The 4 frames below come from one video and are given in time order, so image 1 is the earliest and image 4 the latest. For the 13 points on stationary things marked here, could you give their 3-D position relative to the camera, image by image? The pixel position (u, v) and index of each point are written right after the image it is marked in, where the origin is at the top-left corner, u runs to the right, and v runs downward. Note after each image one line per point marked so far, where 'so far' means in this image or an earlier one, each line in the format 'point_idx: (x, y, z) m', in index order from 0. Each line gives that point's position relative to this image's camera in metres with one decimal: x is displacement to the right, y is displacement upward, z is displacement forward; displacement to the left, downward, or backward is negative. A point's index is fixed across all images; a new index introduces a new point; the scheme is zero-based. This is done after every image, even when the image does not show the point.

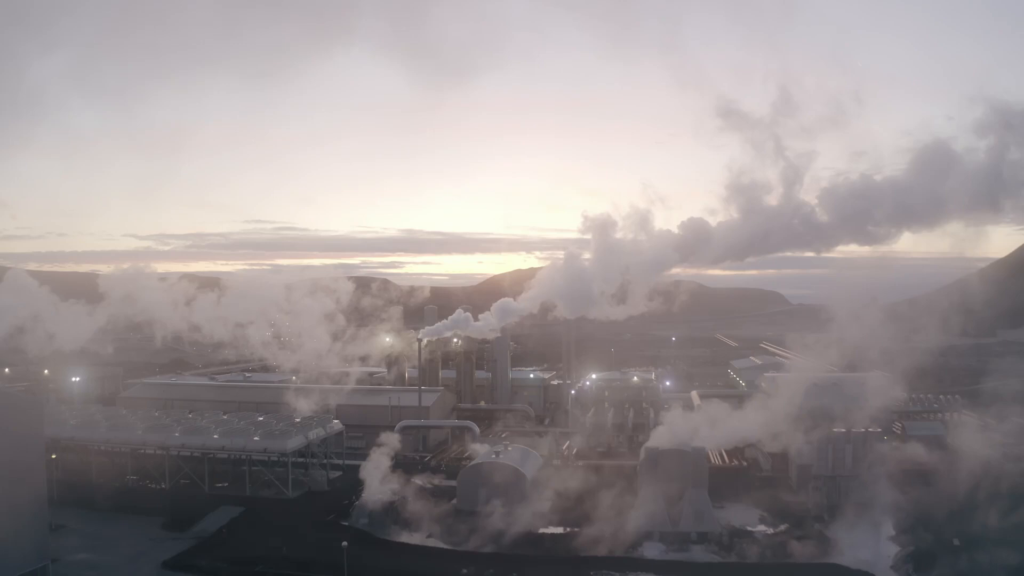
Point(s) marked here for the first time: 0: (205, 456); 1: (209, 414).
0: (-7.1, -3.9, +16.7) m
1: (-8.1, -3.4, +19.2) m
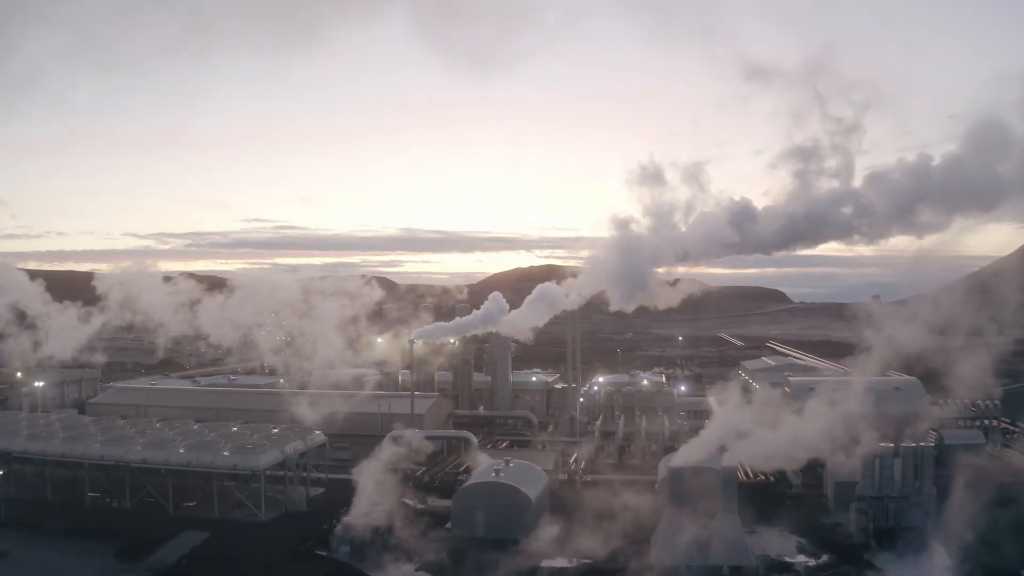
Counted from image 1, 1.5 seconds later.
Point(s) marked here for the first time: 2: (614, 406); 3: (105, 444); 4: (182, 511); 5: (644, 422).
0: (-7.1, -3.8, +14.8) m
1: (-8.1, -3.3, +17.4) m
2: (+2.8, -3.3, +19.8) m
3: (-8.9, -3.4, +15.7) m
4: (-6.8, -4.6, +14.9) m
5: (+3.5, -3.6, +19.0) m
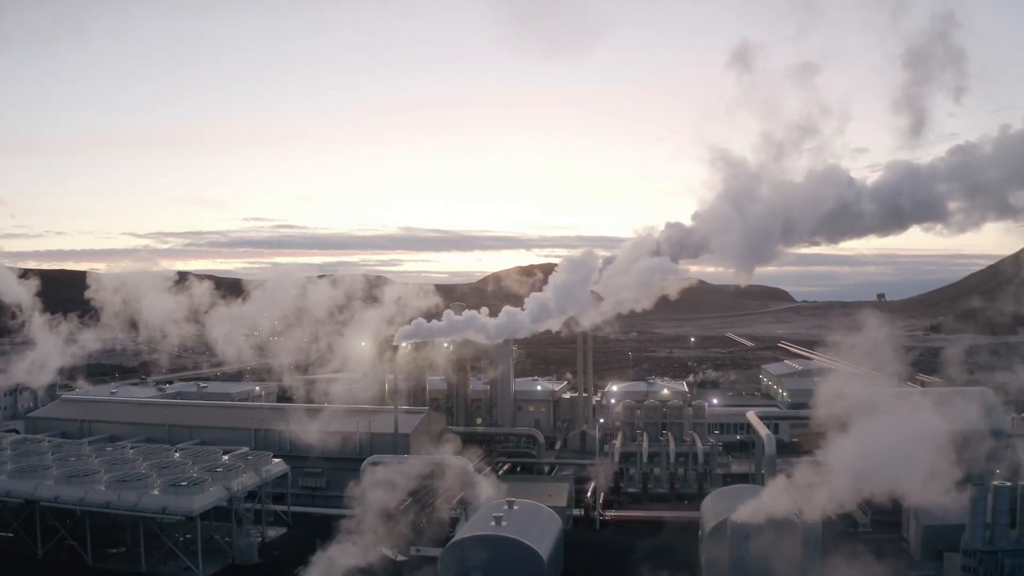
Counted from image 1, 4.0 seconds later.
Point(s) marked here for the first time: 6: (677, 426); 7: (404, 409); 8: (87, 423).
0: (-7.0, -3.7, +11.9) m
1: (-8.0, -3.2, +14.4) m
2: (+2.9, -3.2, +16.8) m
3: (-8.8, -3.3, +12.7) m
4: (-6.8, -4.5, +11.9) m
5: (+3.6, -3.5, +16.0) m
6: (+3.8, -3.2, +16.7) m
7: (-2.6, -2.9, +17.2) m
8: (-11.3, -3.6, +19.1) m
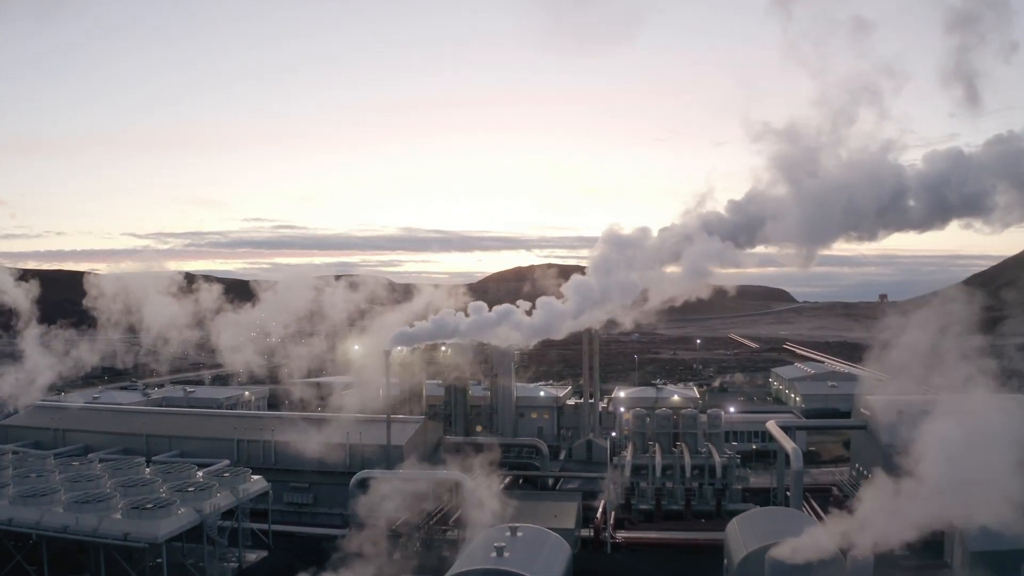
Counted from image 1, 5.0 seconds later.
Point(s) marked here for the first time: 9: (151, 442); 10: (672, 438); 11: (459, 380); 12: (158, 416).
0: (-7.0, -3.7, +10.7) m
1: (-8.0, -3.2, +13.2) m
2: (+2.9, -3.2, +15.7) m
3: (-8.8, -3.3, +11.5) m
4: (-6.7, -4.5, +10.7) m
5: (+3.6, -3.5, +14.9) m
6: (+3.9, -3.2, +15.6) m
7: (-2.5, -2.9, +16.1) m
8: (-11.3, -3.6, +17.9) m
9: (-8.3, -3.5, +16.6) m
10: (+3.5, -3.3, +15.6) m
11: (-1.4, -2.4, +18.8) m
12: (-8.5, -3.1, +17.4) m
